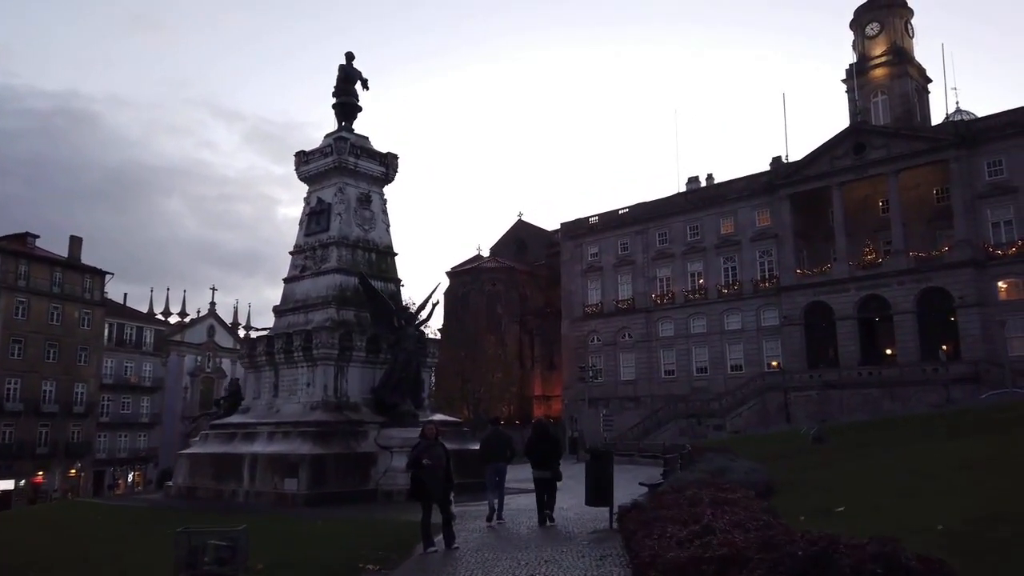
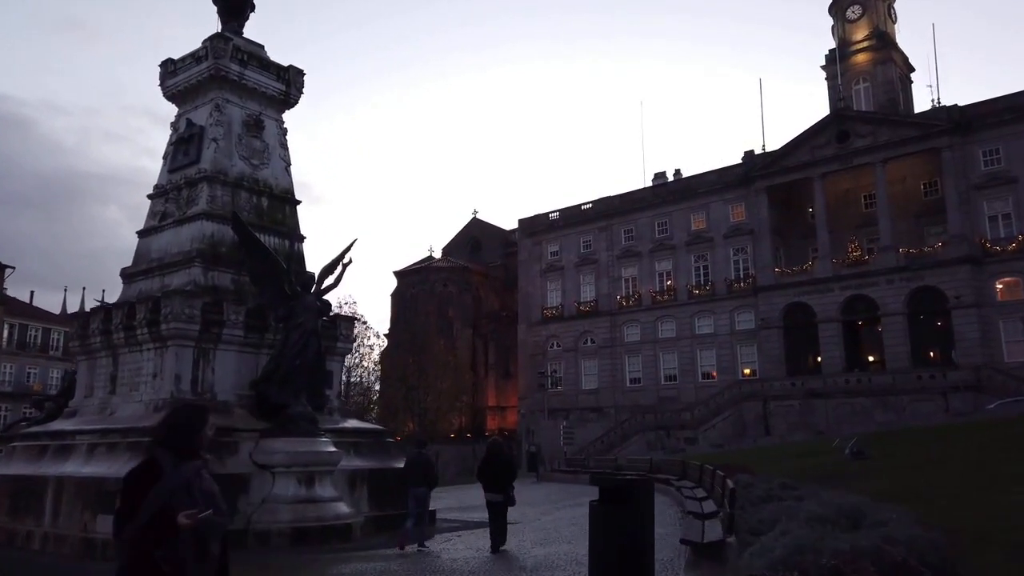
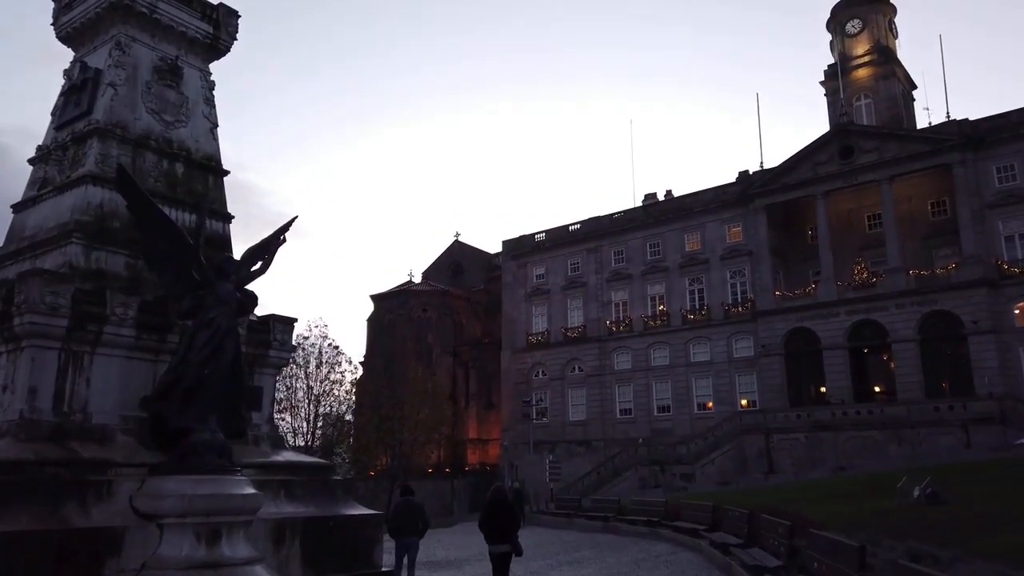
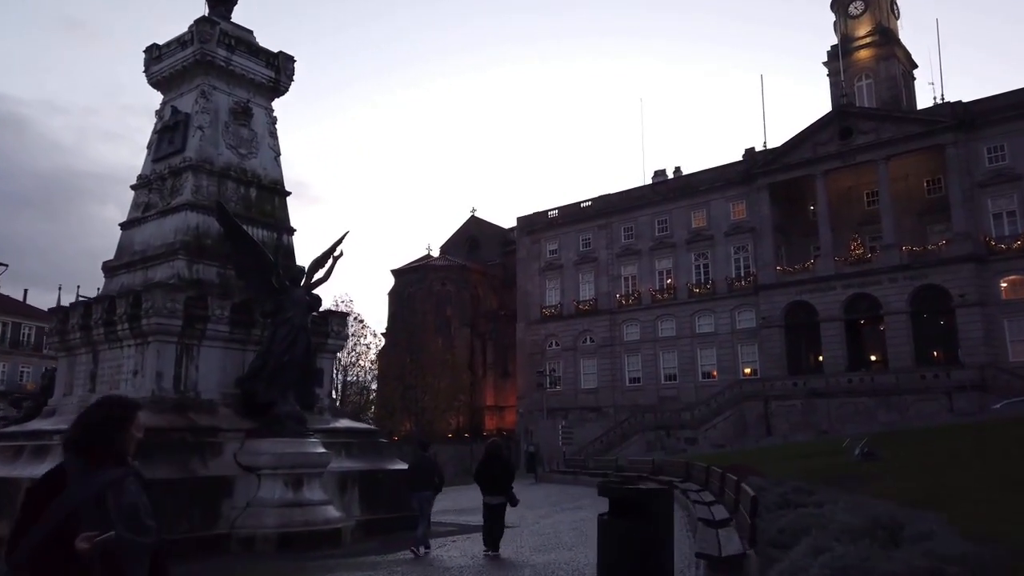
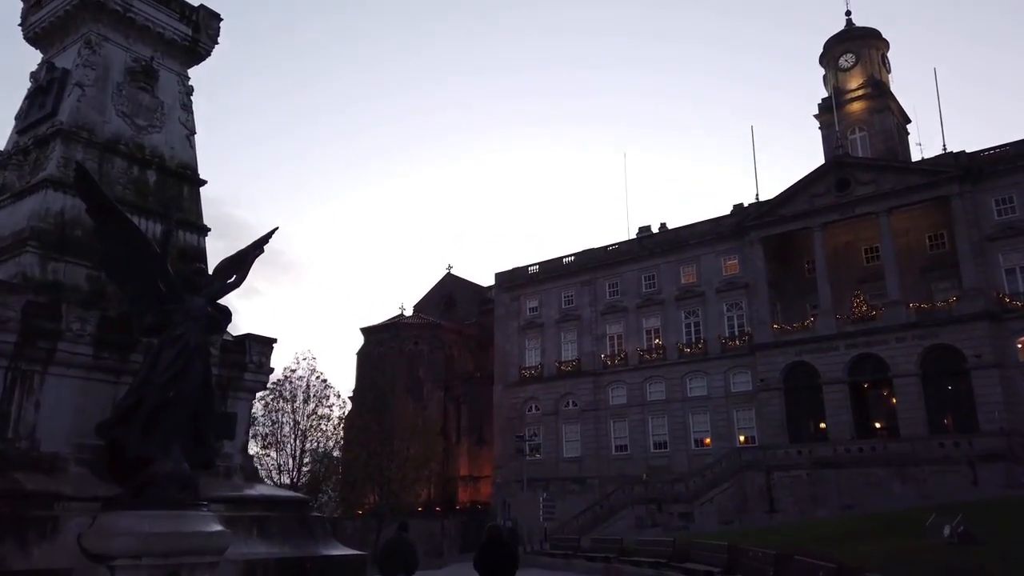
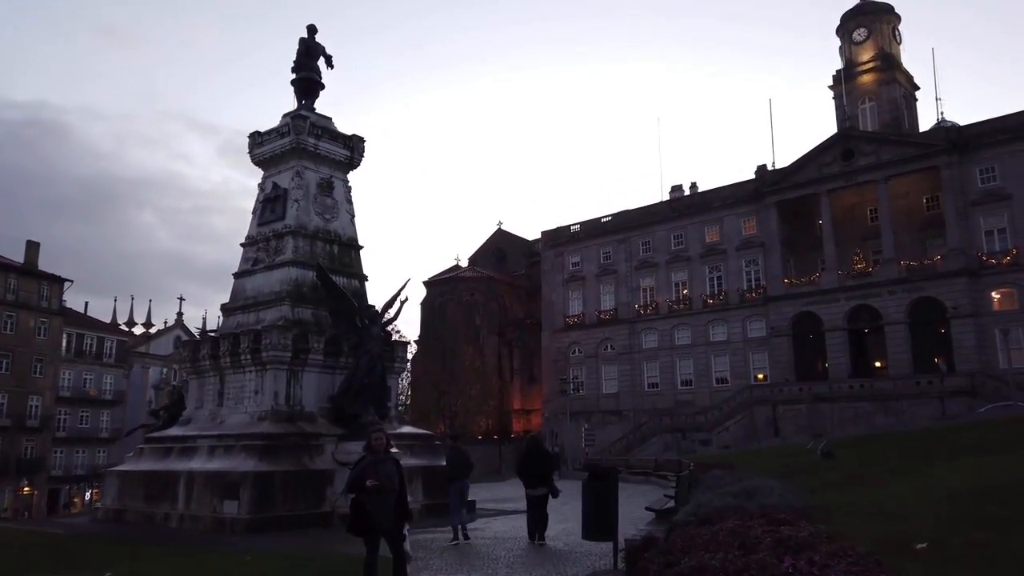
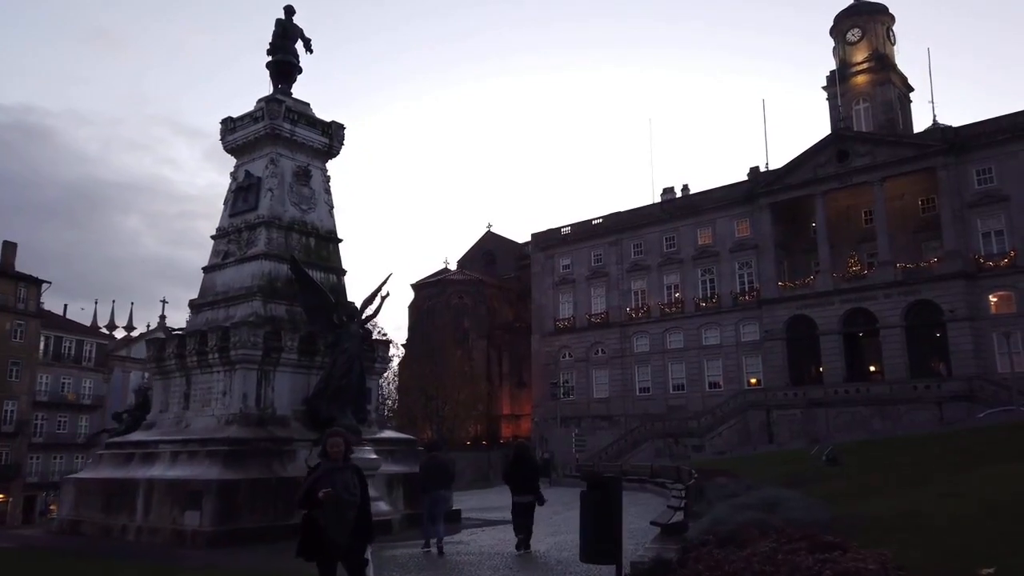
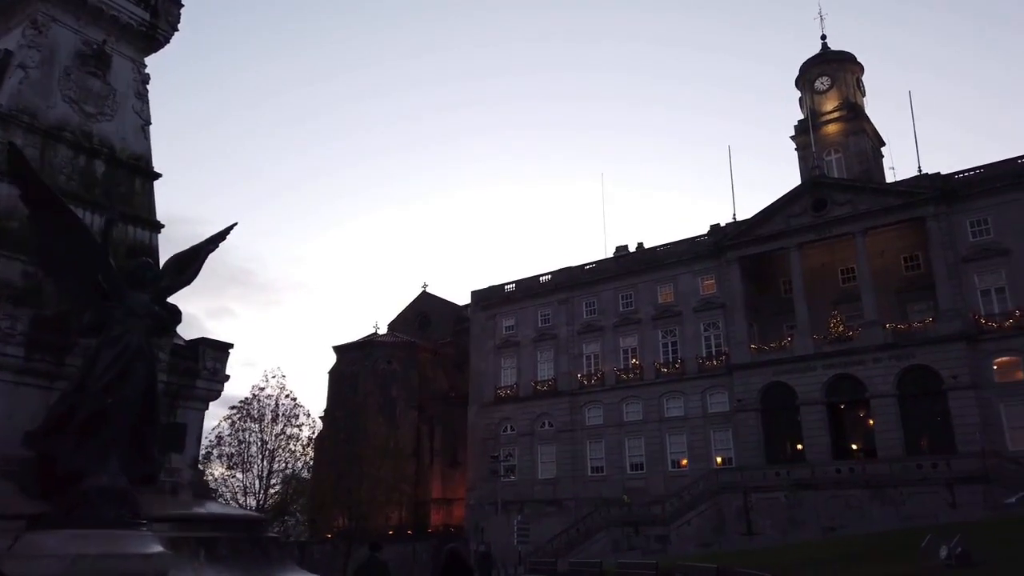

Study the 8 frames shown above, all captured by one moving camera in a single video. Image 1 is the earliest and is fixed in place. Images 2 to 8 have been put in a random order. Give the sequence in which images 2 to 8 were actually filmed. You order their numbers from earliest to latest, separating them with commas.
6, 7, 2, 4, 3, 5, 8
